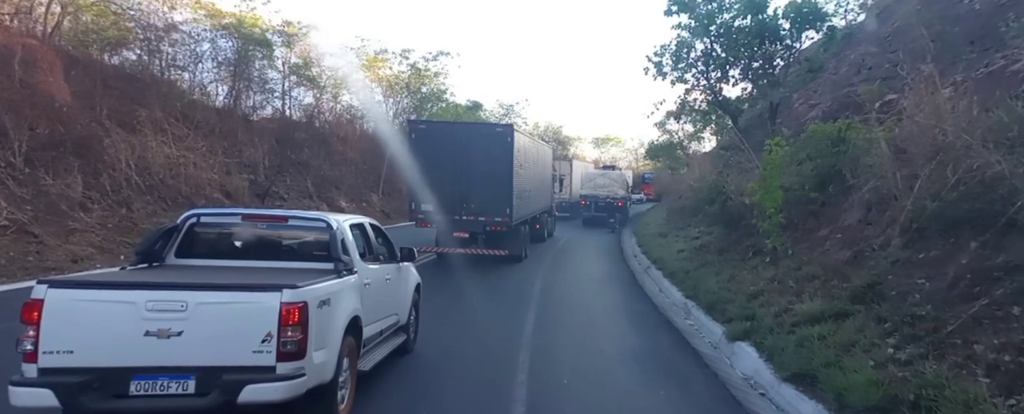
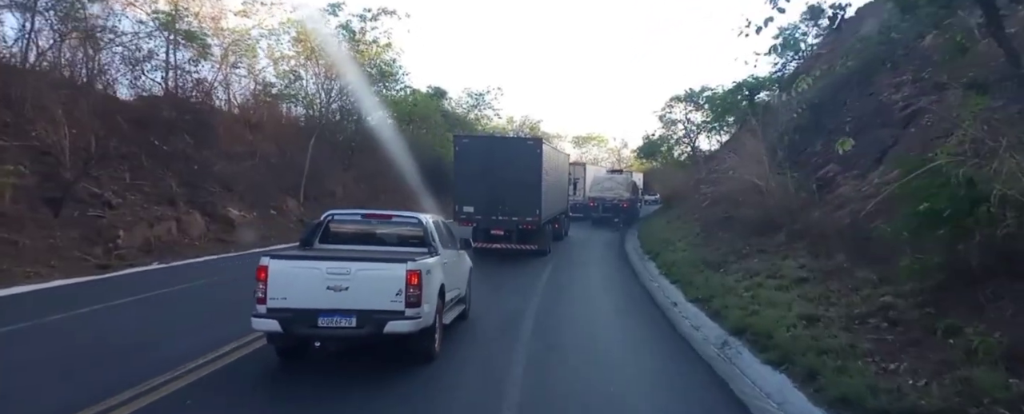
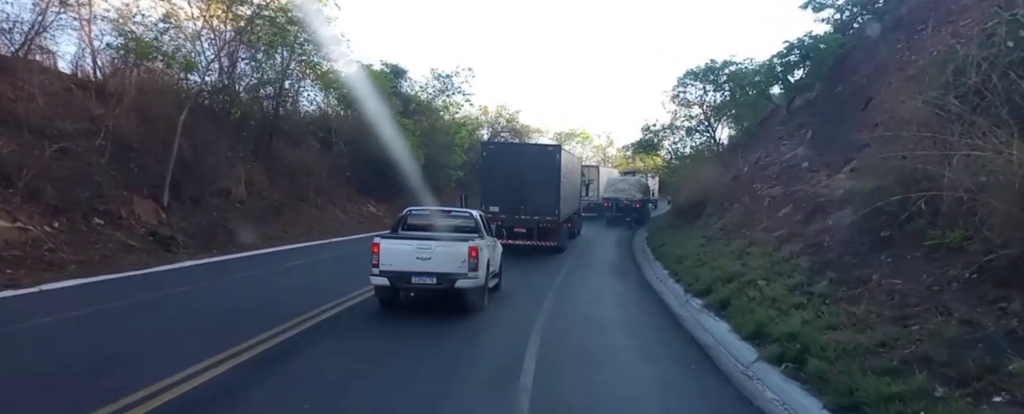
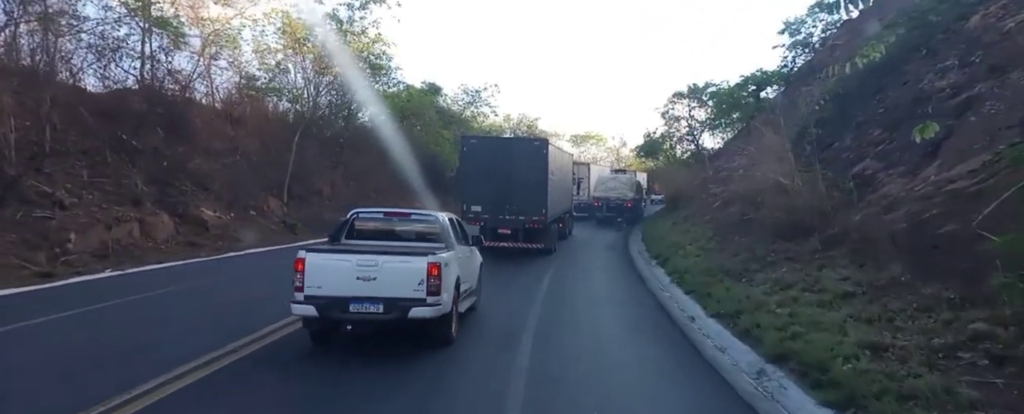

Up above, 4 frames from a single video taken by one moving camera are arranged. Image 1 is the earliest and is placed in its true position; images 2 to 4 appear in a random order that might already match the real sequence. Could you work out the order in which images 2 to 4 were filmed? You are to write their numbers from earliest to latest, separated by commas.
2, 4, 3
